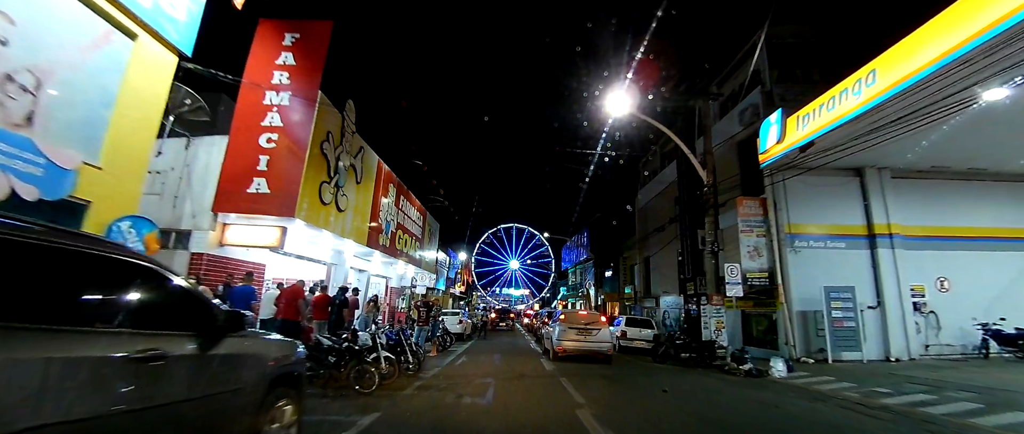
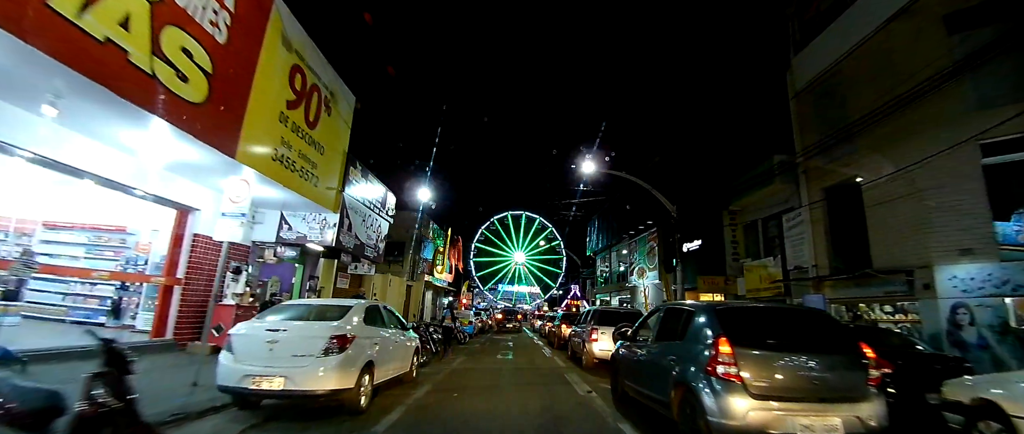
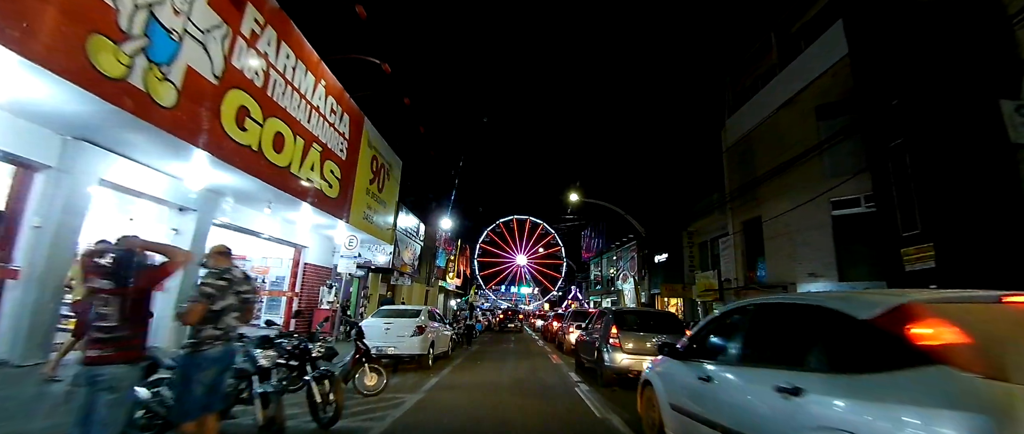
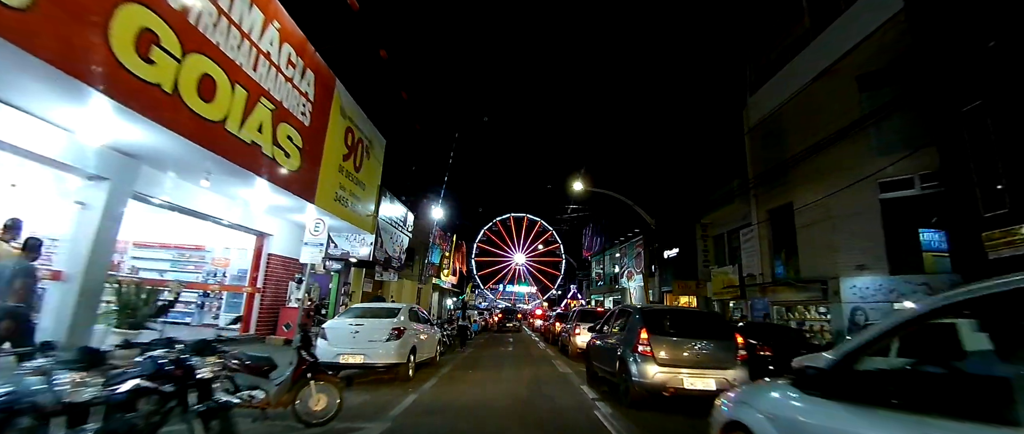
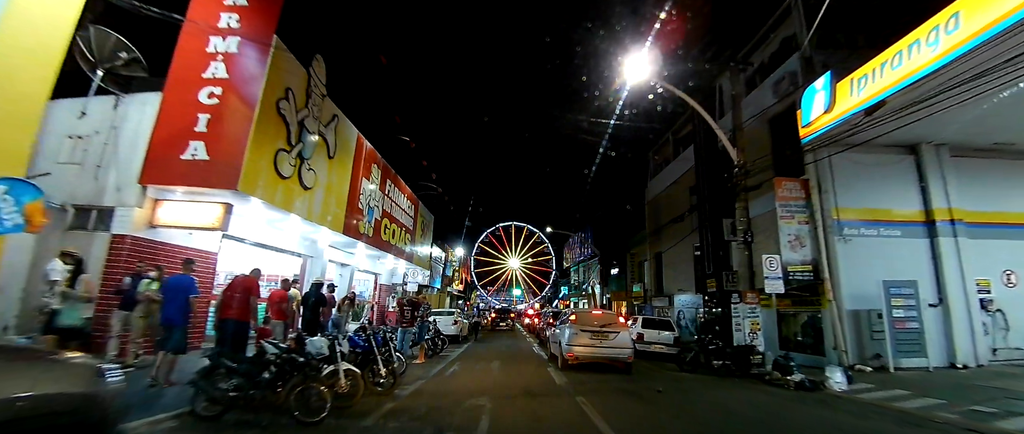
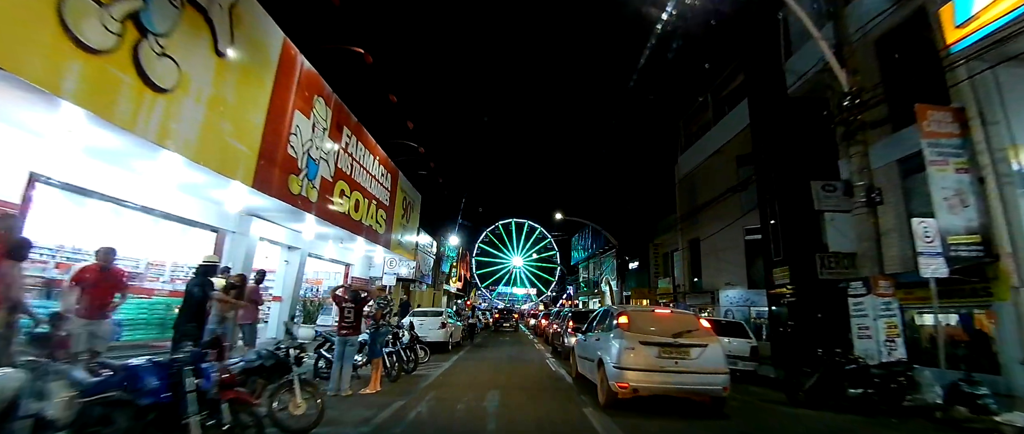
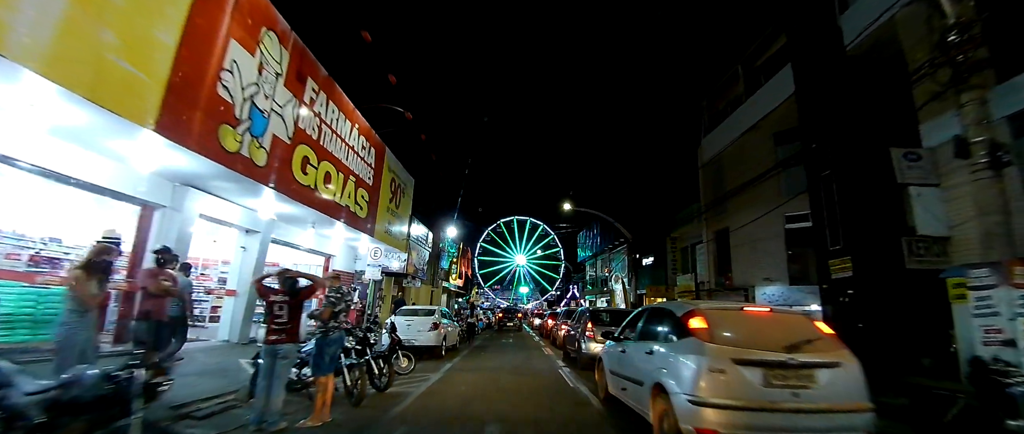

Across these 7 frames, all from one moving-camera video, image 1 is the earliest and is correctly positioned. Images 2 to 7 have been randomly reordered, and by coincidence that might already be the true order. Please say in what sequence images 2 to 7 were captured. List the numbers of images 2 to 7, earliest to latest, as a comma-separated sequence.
5, 6, 7, 3, 4, 2
